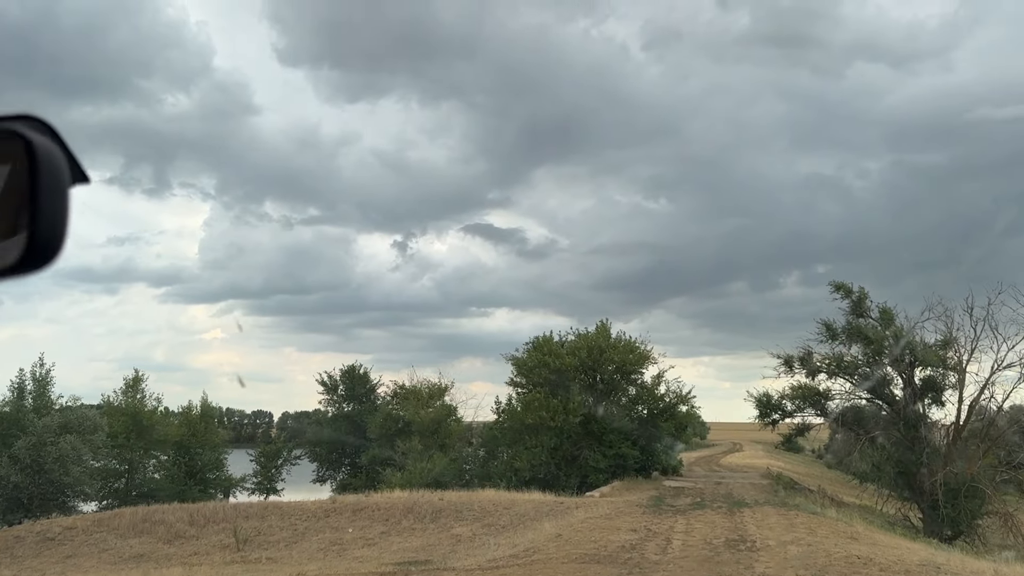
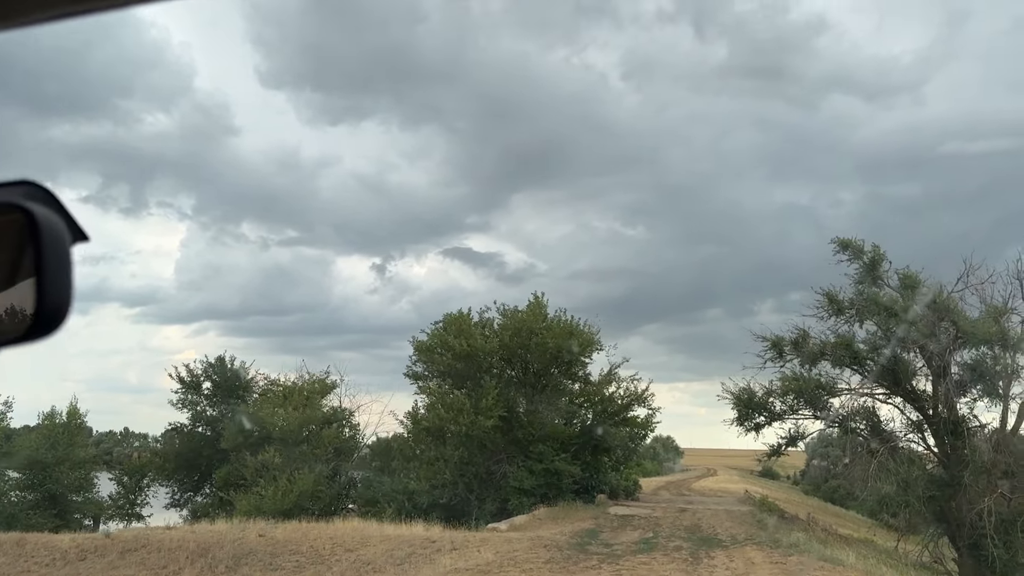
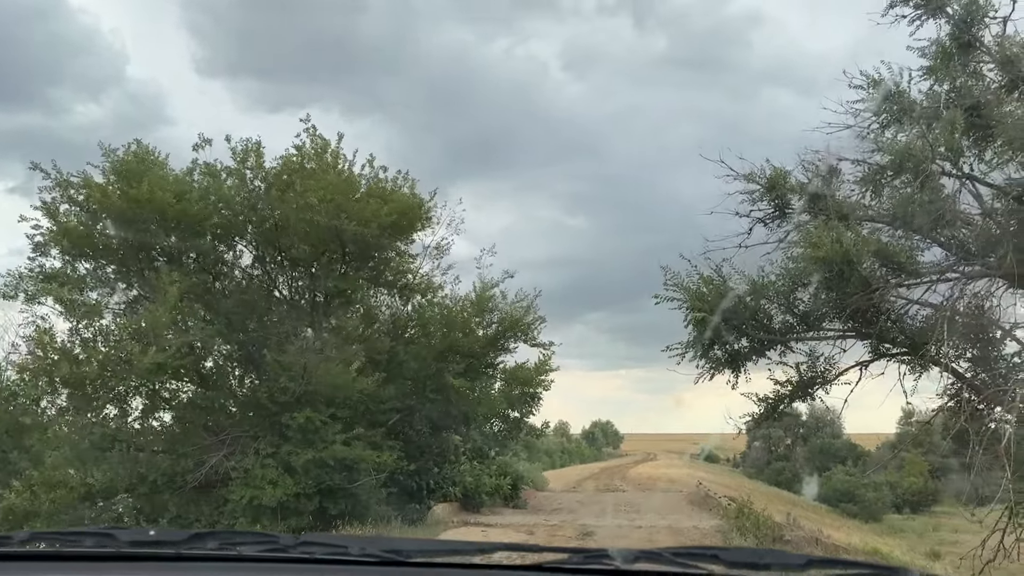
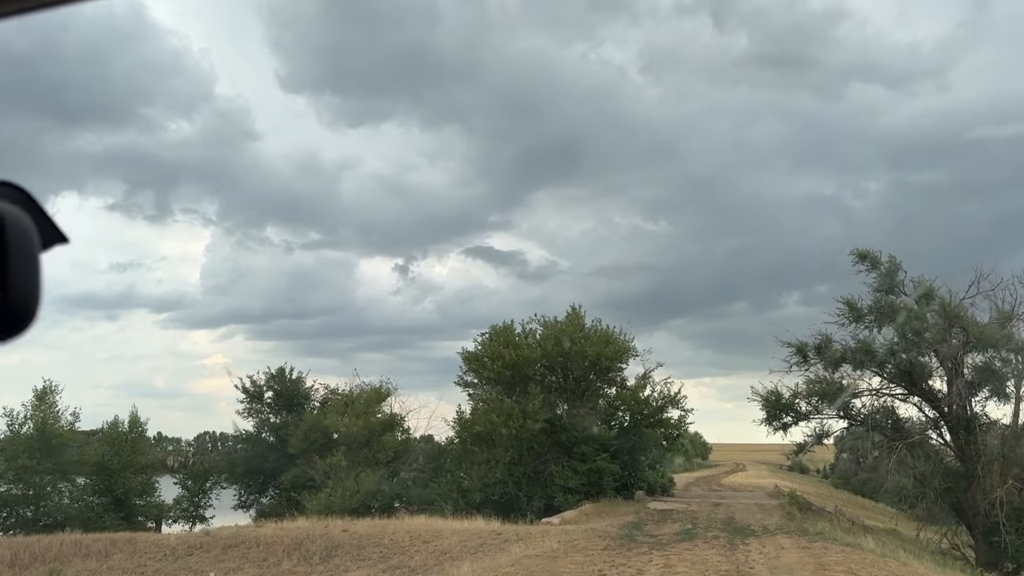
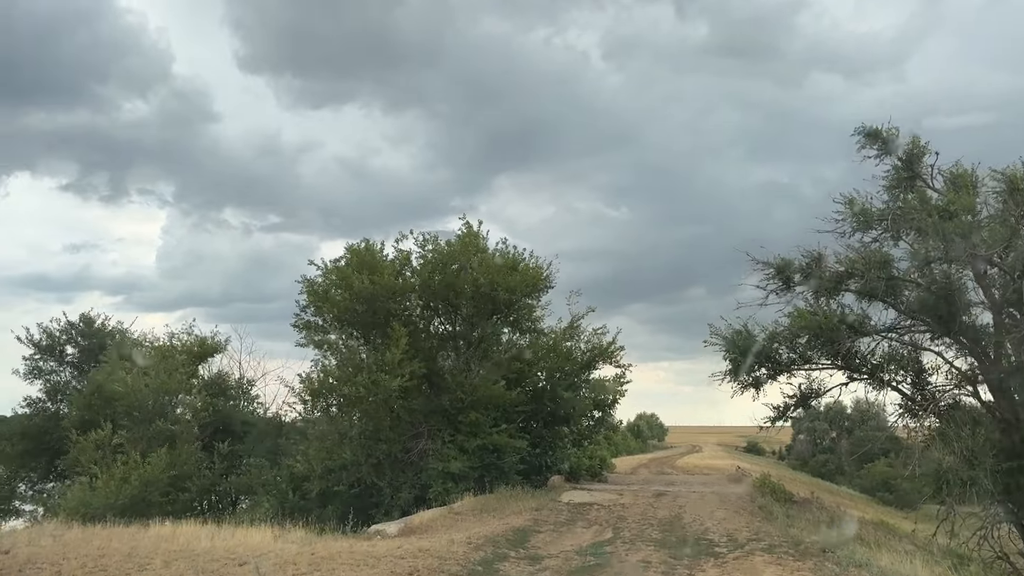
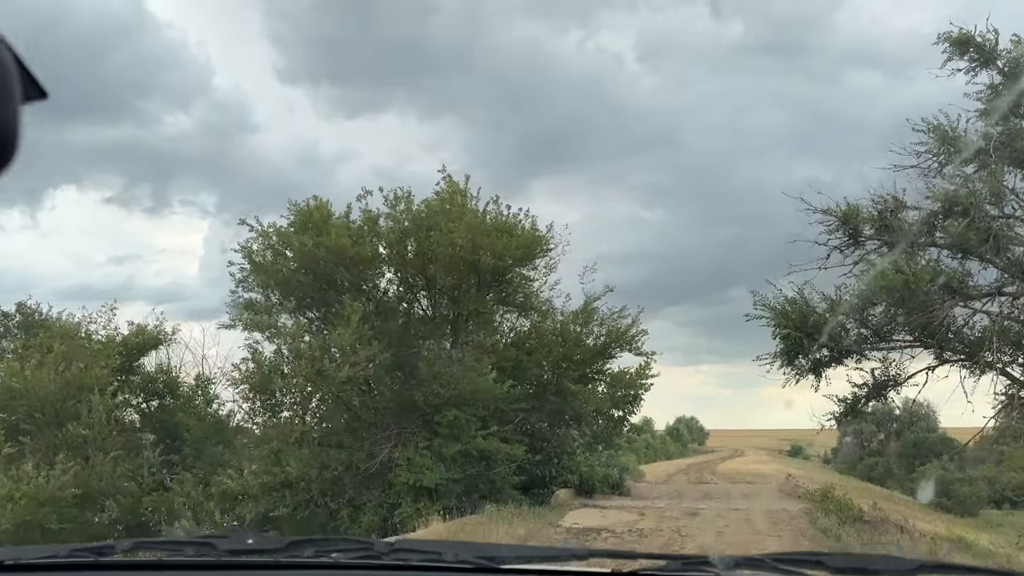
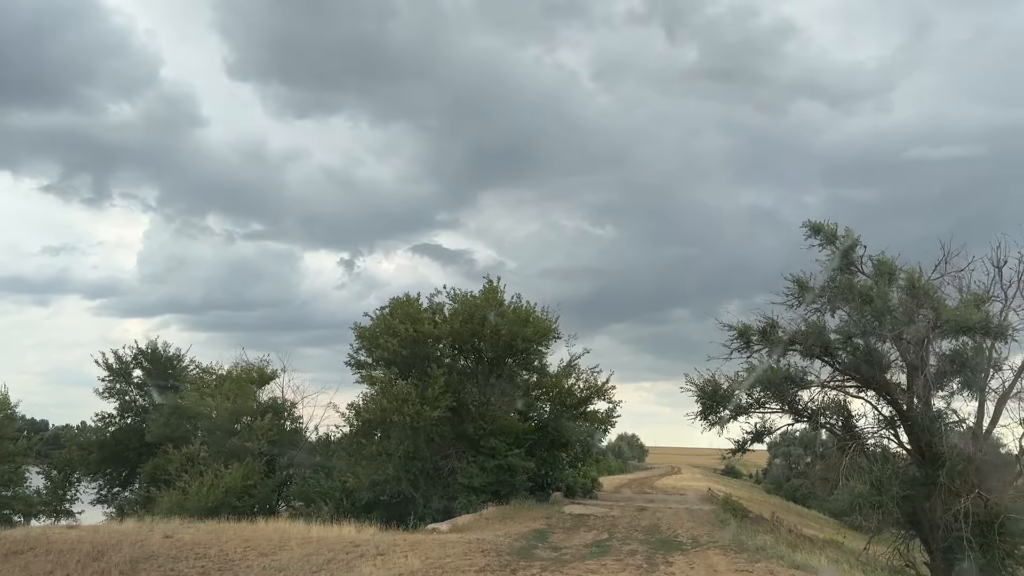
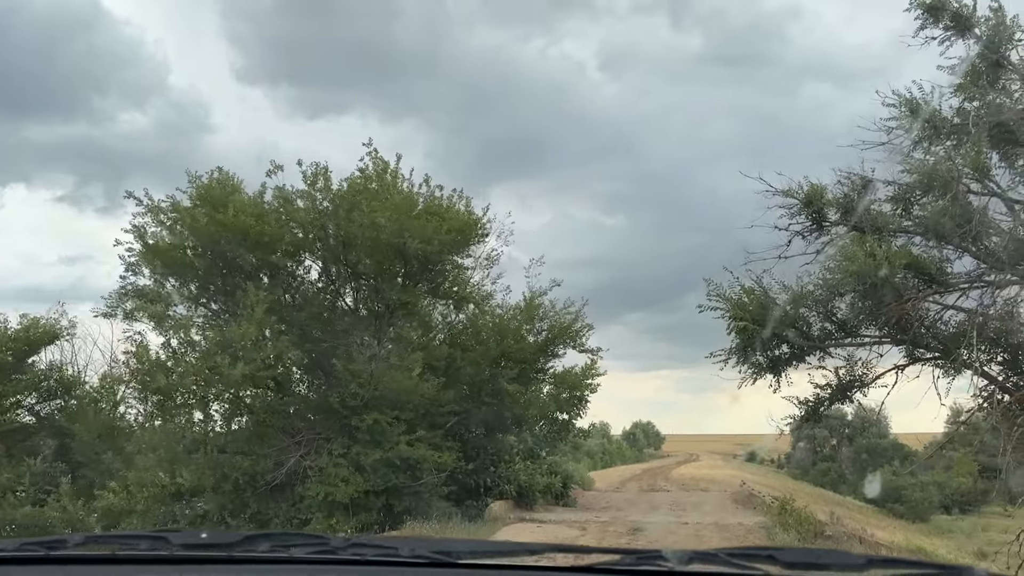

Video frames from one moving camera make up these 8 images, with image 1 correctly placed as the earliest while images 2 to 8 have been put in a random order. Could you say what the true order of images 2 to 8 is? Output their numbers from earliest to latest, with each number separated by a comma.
4, 2, 7, 5, 6, 8, 3
